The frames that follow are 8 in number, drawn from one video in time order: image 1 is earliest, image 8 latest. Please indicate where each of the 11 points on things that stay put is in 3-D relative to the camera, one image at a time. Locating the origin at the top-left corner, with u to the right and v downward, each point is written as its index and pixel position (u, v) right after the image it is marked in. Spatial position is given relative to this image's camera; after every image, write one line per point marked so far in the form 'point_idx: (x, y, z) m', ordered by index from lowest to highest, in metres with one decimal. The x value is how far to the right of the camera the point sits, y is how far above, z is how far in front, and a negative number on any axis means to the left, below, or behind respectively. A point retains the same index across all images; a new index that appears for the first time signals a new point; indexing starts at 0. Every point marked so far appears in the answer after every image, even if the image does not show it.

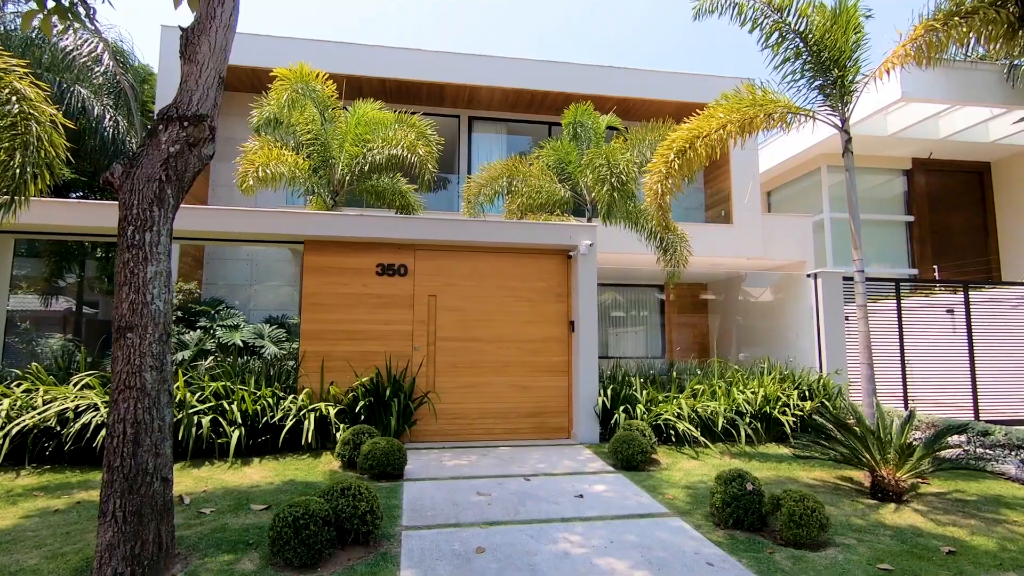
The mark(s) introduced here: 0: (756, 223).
0: (+6.3, +1.6, +14.1) m
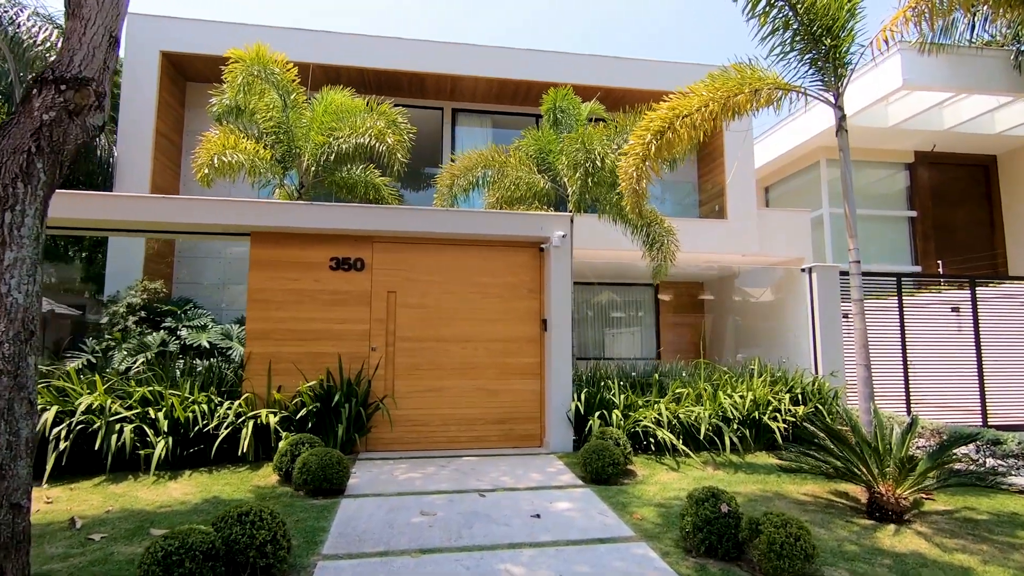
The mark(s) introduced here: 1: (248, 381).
0: (+5.9, +1.7, +13.4) m
1: (-3.2, -1.1, +6.7) m
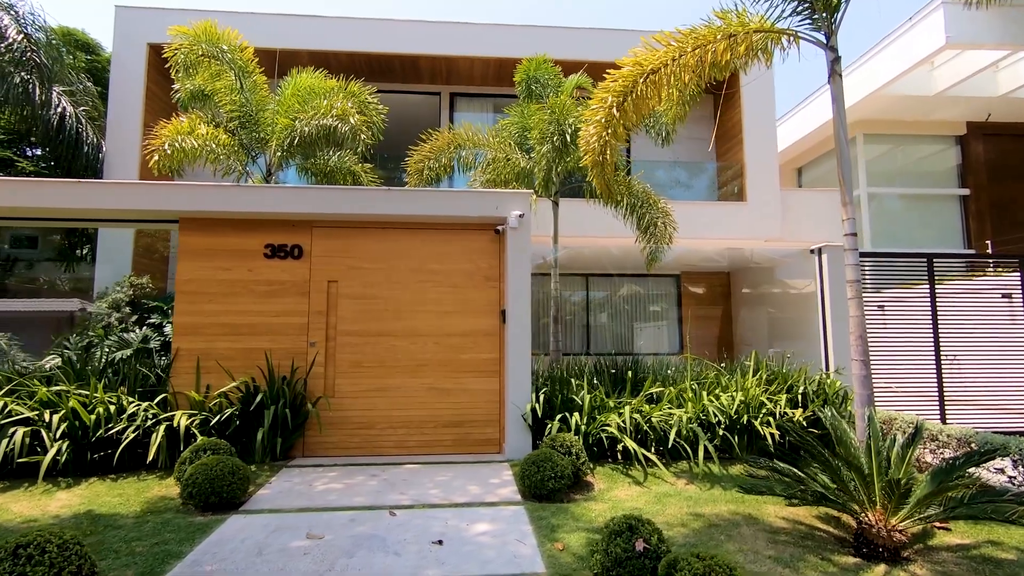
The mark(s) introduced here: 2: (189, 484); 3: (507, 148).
0: (+5.8, +2.0, +12.2) m
1: (-3.8, -1.0, +6.2) m
2: (-2.7, -1.6, +4.5) m
3: (0.0, +2.3, +9.1) m
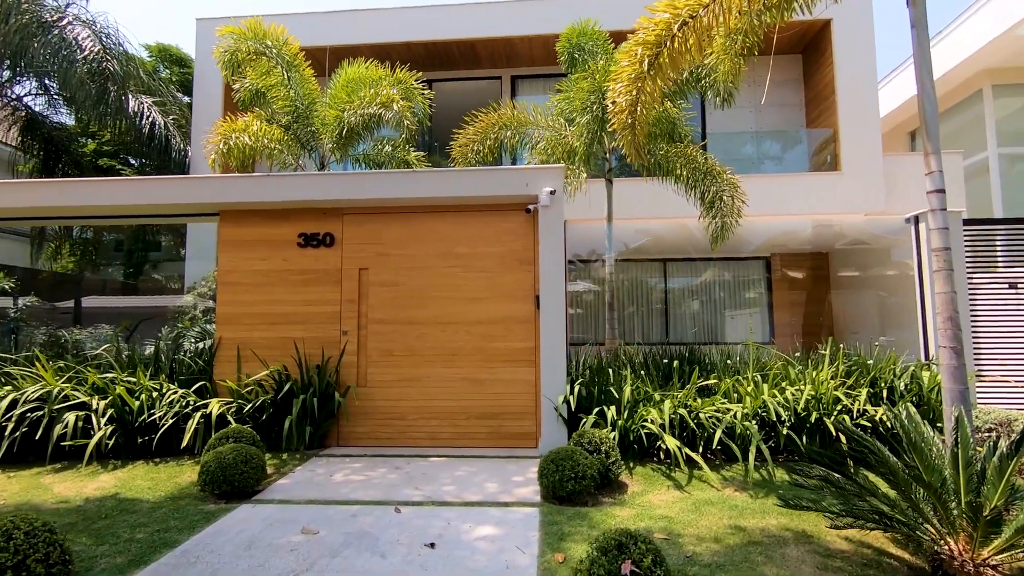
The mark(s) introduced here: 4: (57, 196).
0: (+7.0, +2.4, +10.6) m
1: (-3.4, -0.9, +6.4) m
2: (-2.6, -1.5, +4.6) m
3: (+0.8, +2.5, +8.5) m
4: (-5.4, +1.1, +6.6) m
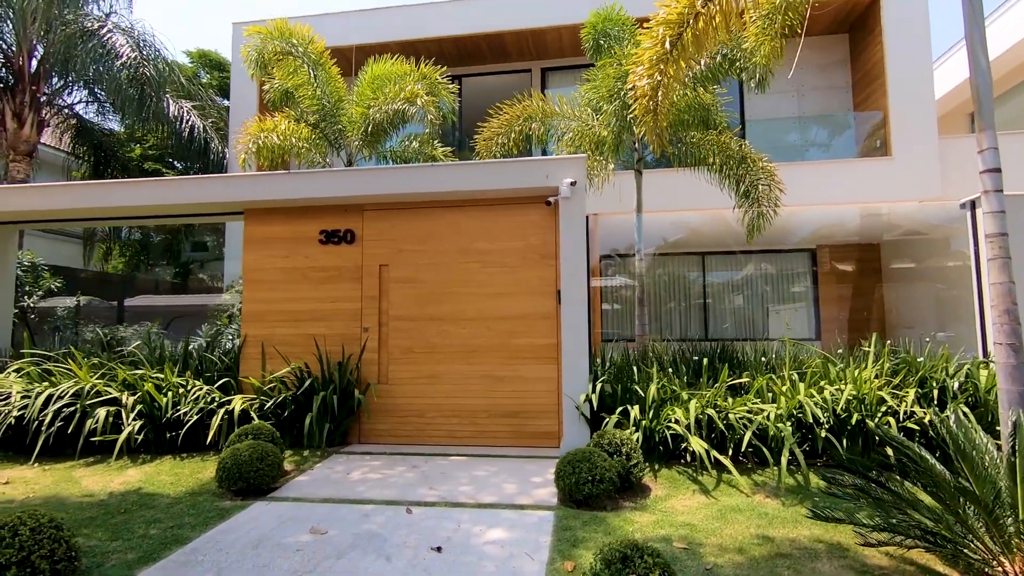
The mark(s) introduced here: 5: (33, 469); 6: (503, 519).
0: (+7.5, +2.5, +9.9) m
1: (-3.2, -0.9, +6.5) m
2: (-2.4, -1.5, +4.6) m
3: (+1.1, +2.6, +8.3) m
4: (-5.2, +1.1, +6.8) m
5: (-4.6, -1.7, +5.3) m
6: (-0.1, -1.7, +4.0) m
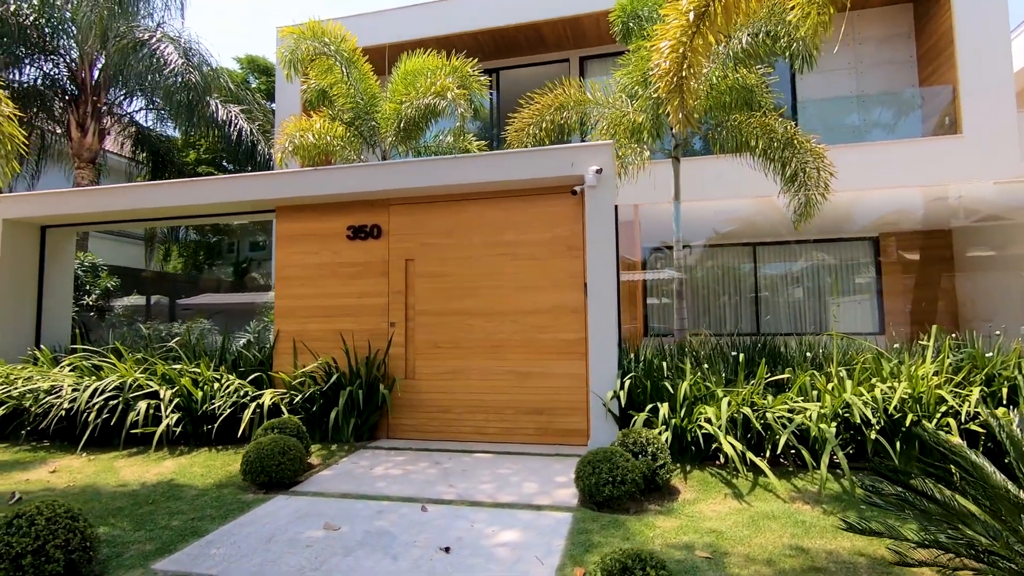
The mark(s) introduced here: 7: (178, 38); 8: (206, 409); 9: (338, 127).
0: (+8.0, +2.7, +9.0) m
1: (-2.8, -0.9, +6.6) m
2: (-2.3, -1.5, +4.7) m
3: (+1.6, +2.7, +8.0) m
4: (-4.8, +1.1, +7.1) m
5: (-4.4, -1.7, +5.6) m
6: (+0.1, -1.6, +3.9) m
7: (-7.4, +5.6, +12.3) m
8: (-3.2, -1.3, +5.9) m
9: (-3.0, +2.7, +9.4) m
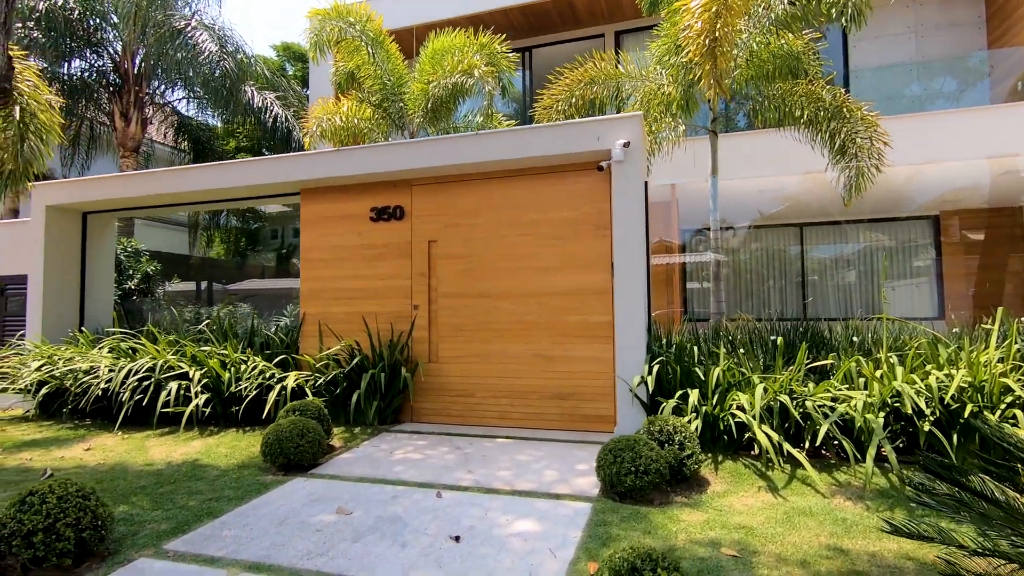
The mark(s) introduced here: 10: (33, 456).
0: (+8.5, +3.0, +8.2) m
1: (-2.5, -0.7, +6.6) m
2: (-2.1, -1.3, +4.7) m
3: (+1.9, +2.9, +7.6) m
4: (-4.5, +1.4, +7.2) m
5: (-4.1, -1.5, +5.7) m
6: (+0.2, -1.5, +3.7) m
7: (-6.7, +5.9, +12.4) m
8: (-3.0, -1.1, +5.9) m
9: (-2.5, +3.0, +9.3) m
10: (-4.4, -1.6, +5.1) m
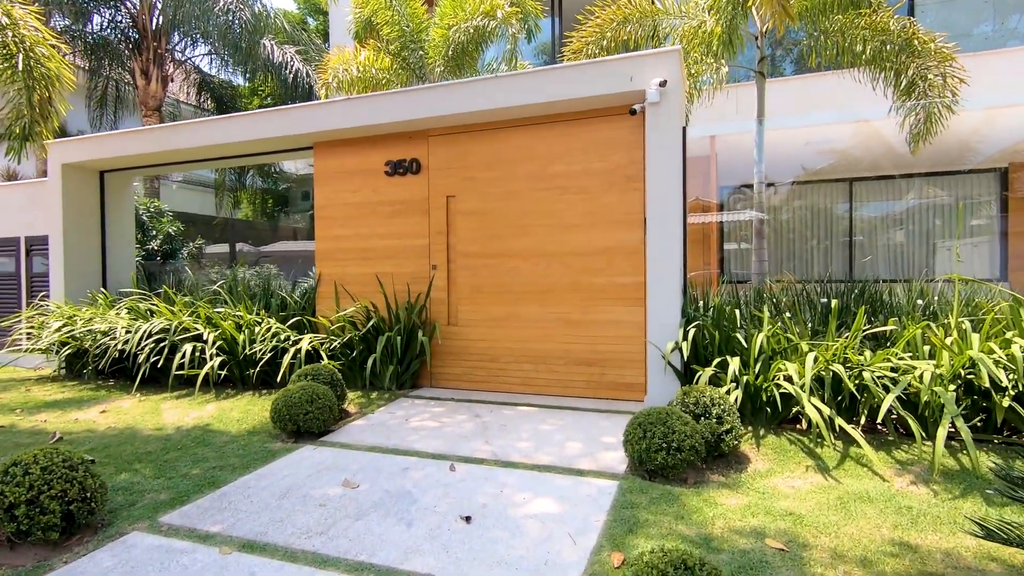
0: (+8.8, +3.5, +7.0) m
1: (-2.2, -0.2, +6.4) m
2: (-1.9, -1.0, +4.4) m
3: (+2.3, +3.5, +6.8) m
4: (-4.2, +1.9, +7.0) m
5: (-3.9, -1.1, +5.6) m
6: (+0.3, -1.2, +3.4) m
7: (-6.1, +6.8, +12.0) m
8: (-2.7, -0.7, +5.7) m
9: (-2.0, +3.7, +8.8) m
10: (-4.2, -1.2, +5.1) m
